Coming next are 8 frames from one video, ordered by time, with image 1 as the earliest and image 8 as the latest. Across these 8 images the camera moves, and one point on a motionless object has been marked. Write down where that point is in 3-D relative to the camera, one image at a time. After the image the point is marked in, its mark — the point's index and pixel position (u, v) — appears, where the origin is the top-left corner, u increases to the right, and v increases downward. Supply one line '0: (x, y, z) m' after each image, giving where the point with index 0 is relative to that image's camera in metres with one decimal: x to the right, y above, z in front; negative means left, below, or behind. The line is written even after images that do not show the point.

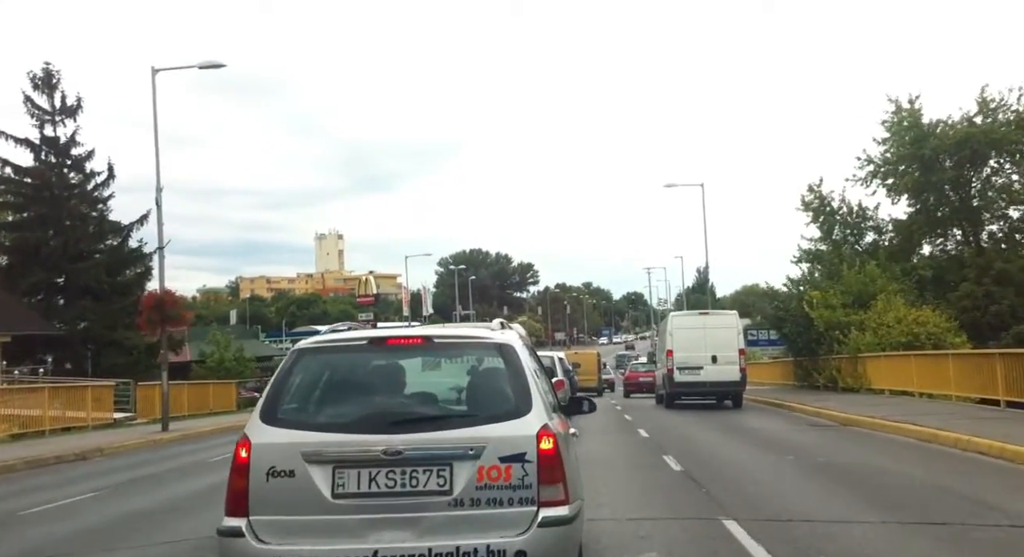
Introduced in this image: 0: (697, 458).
0: (+2.9, -3.0, +13.9) m
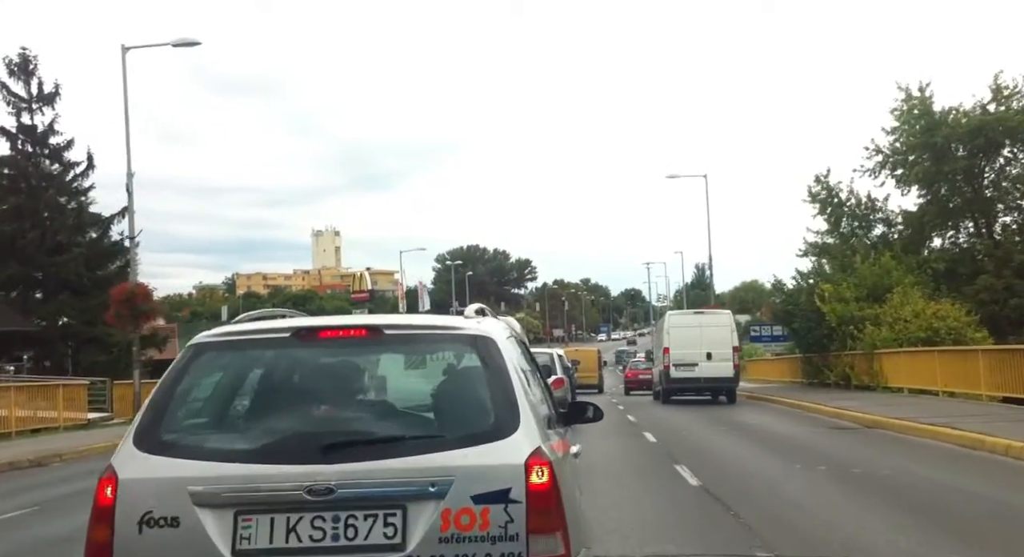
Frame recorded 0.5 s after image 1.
0: (+2.8, -2.8, +12.4) m
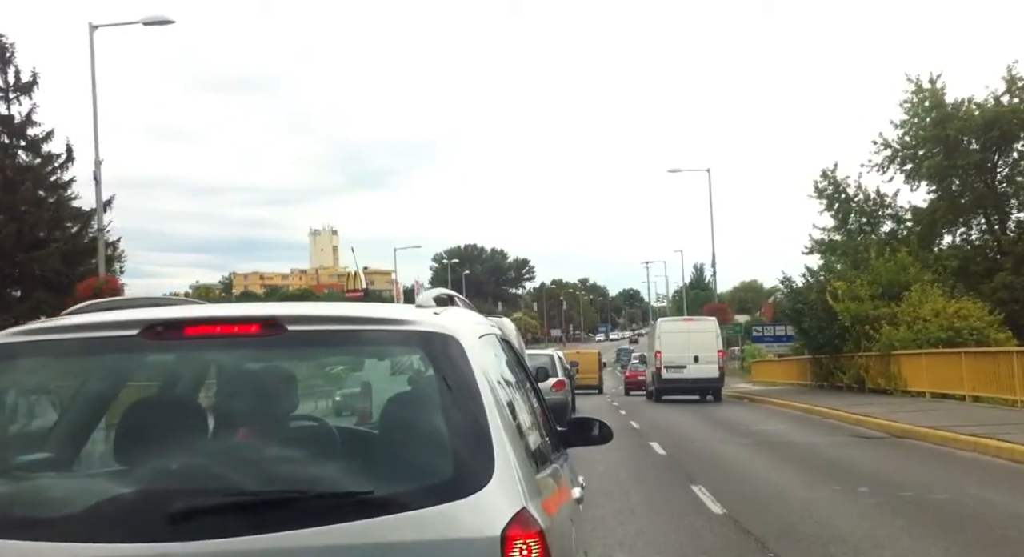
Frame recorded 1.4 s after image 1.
0: (+2.7, -2.7, +11.0) m
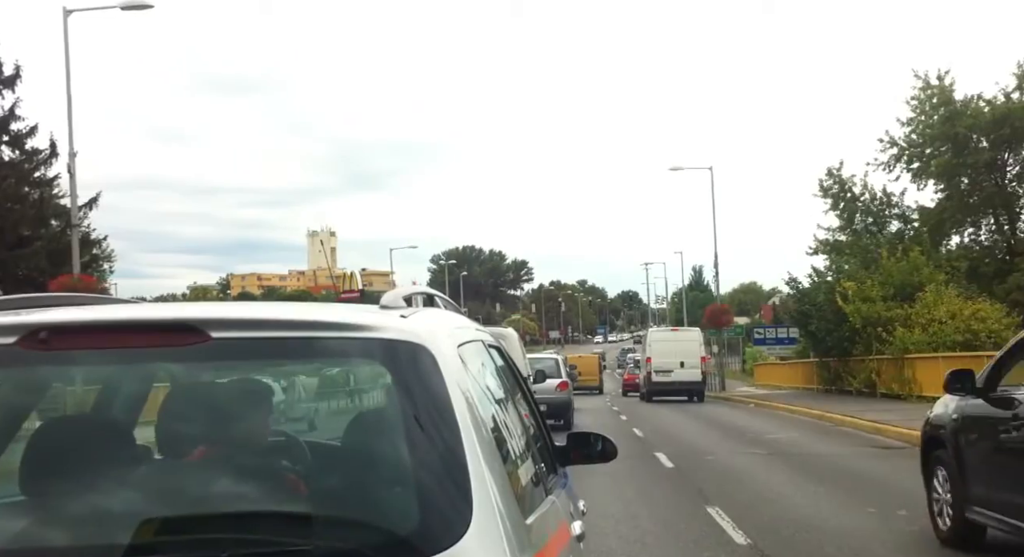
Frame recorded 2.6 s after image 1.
0: (+2.6, -2.6, +9.9) m
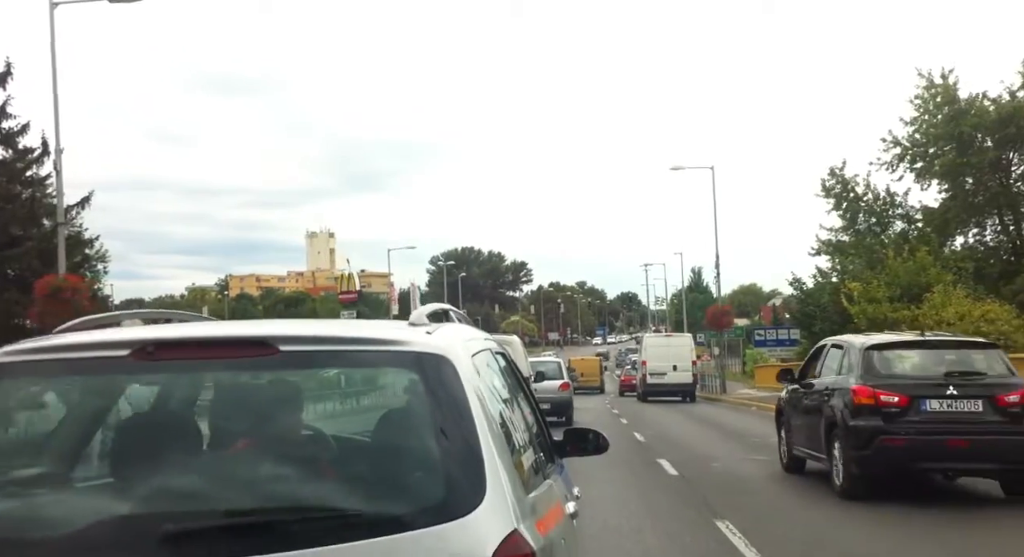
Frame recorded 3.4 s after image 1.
0: (+2.6, -2.6, +9.4) m
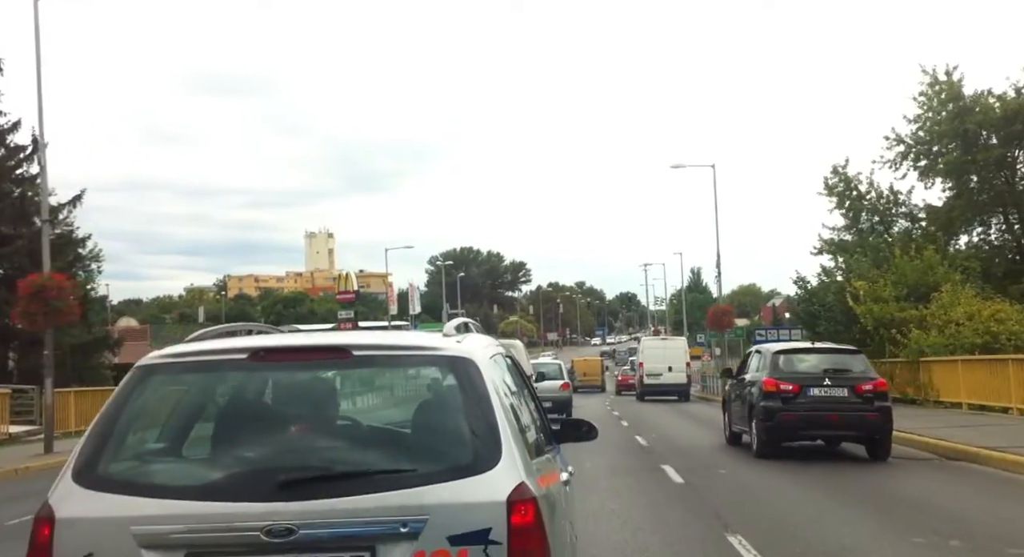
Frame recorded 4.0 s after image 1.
0: (+2.5, -2.6, +8.9) m
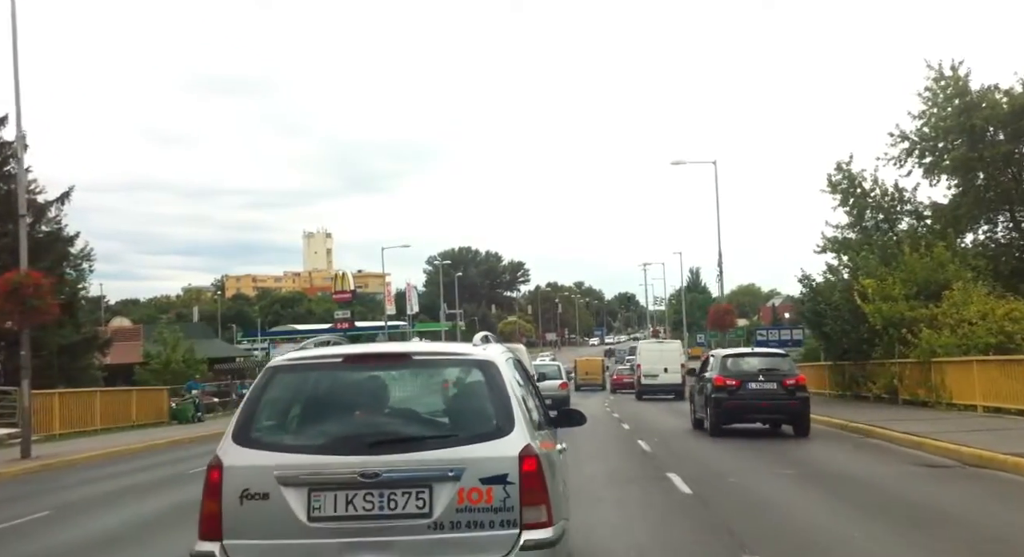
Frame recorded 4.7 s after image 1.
0: (+2.5, -2.5, +8.1) m
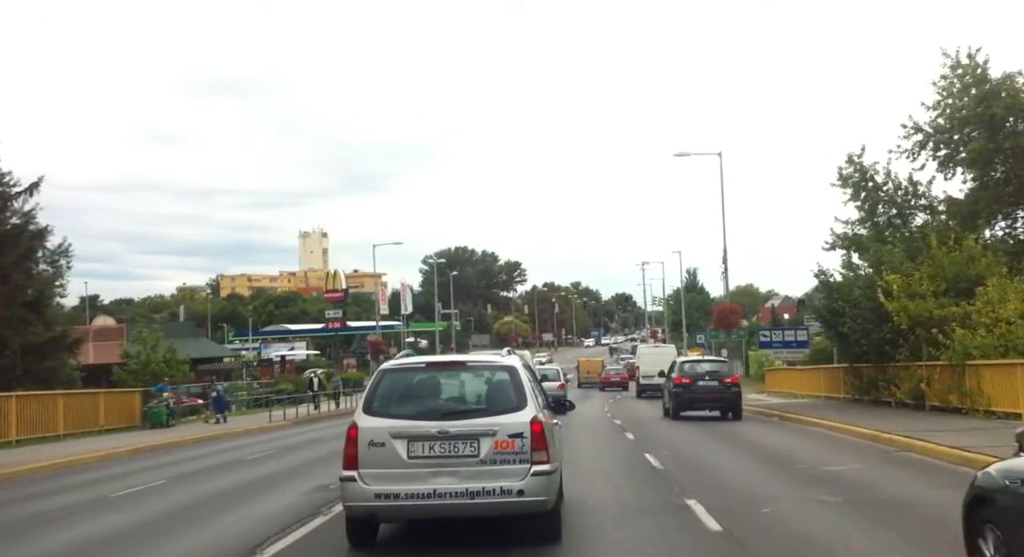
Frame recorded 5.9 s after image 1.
0: (+2.3, -2.4, +6.3) m
